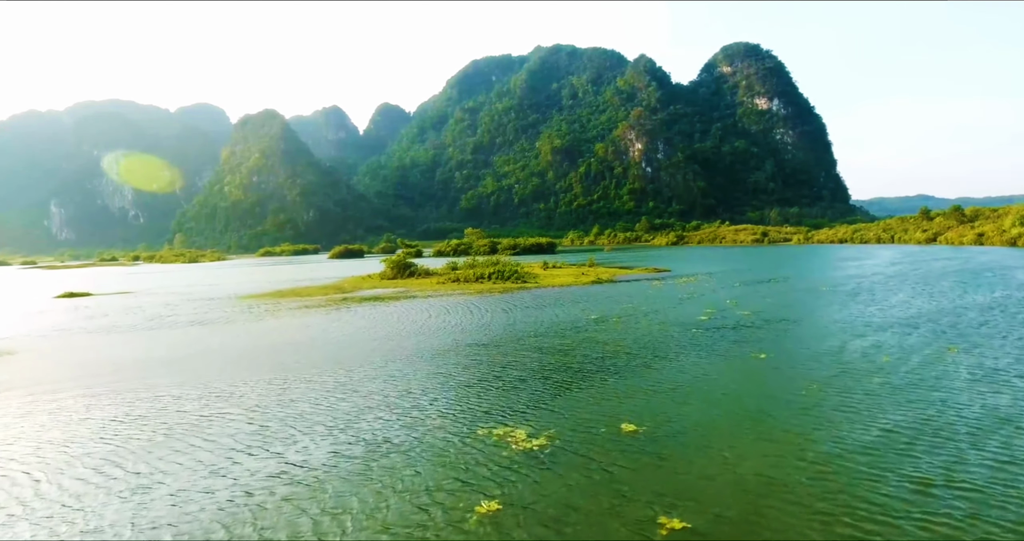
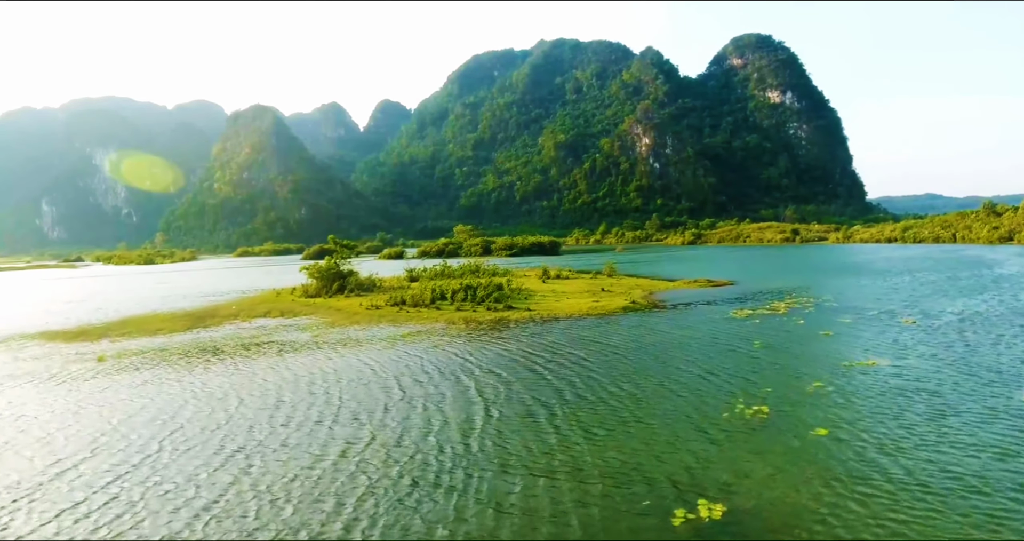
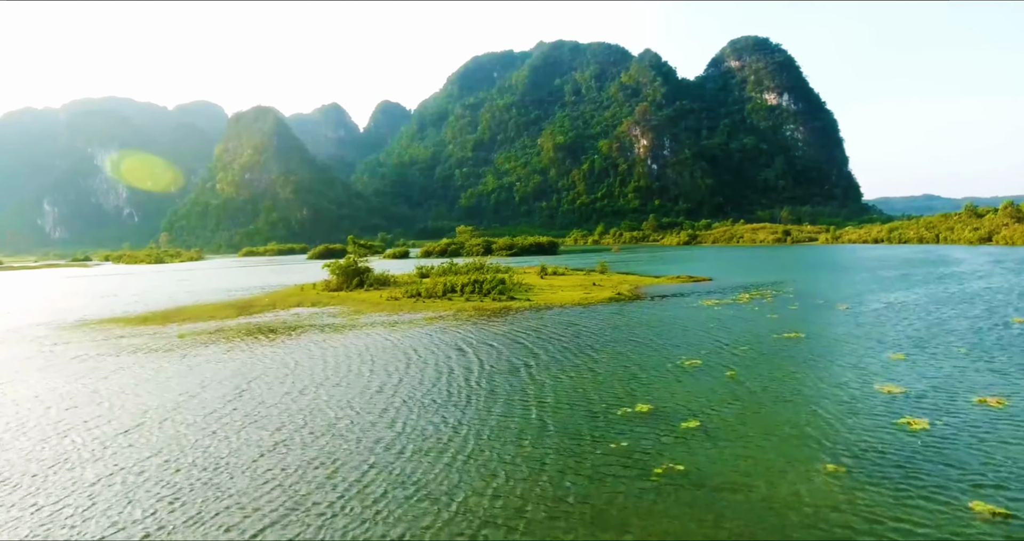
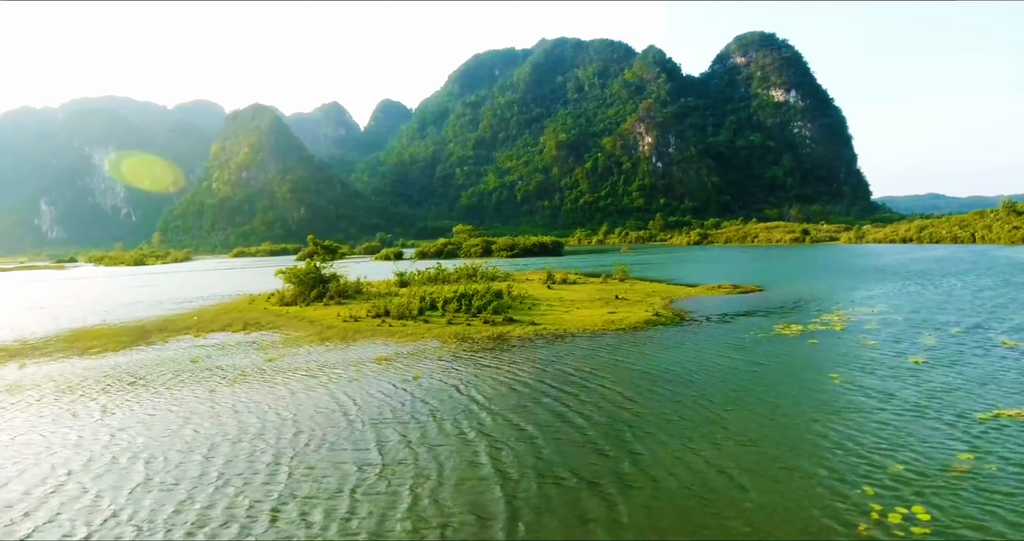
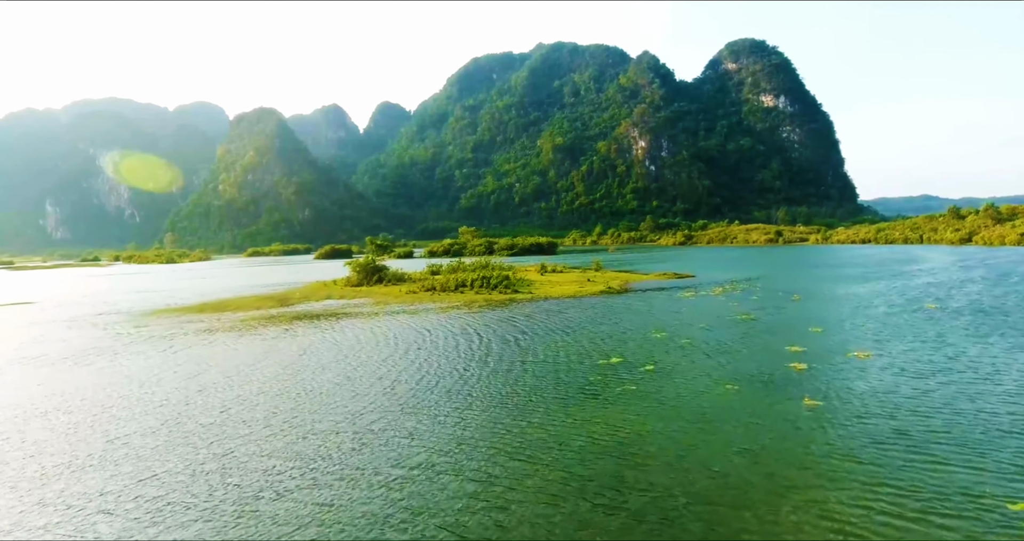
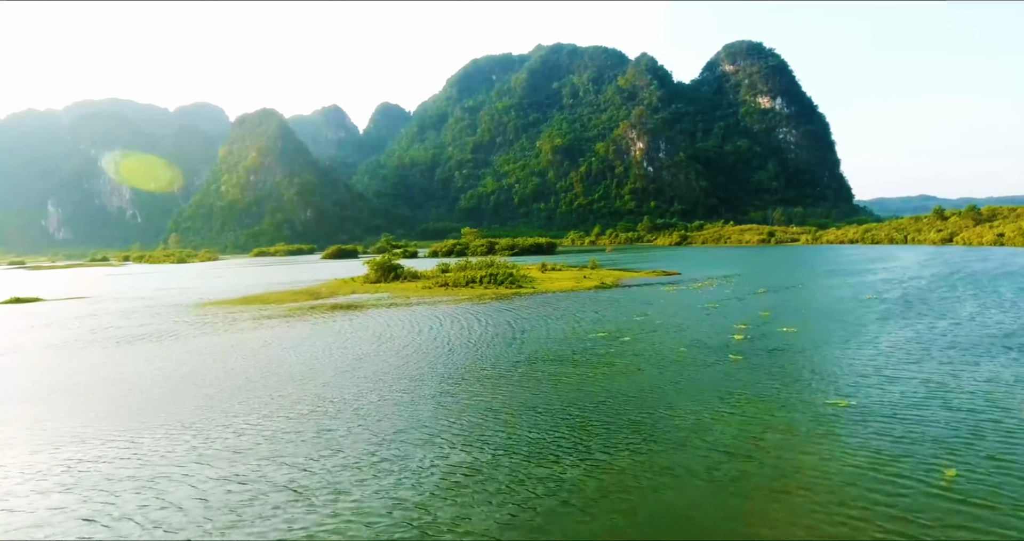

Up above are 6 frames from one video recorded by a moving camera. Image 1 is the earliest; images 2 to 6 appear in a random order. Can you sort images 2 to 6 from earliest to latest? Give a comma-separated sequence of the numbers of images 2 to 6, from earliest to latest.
6, 5, 3, 2, 4
